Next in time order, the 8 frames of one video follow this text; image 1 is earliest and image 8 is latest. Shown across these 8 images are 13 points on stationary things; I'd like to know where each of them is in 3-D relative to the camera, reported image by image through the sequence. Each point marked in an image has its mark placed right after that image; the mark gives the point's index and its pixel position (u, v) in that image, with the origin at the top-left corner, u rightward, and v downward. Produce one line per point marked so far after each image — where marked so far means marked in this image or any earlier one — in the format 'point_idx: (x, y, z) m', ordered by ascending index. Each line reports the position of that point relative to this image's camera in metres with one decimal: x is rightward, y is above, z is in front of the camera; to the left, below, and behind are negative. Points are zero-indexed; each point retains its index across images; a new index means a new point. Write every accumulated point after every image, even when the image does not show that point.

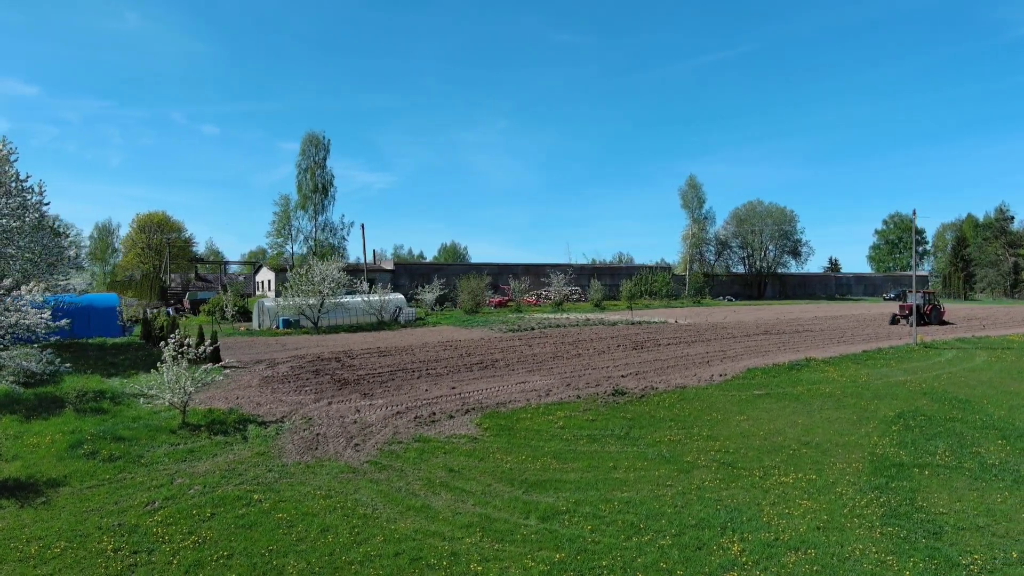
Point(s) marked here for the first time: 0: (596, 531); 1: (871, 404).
0: (+1.2, -3.4, +8.3) m
1: (+8.7, -2.8, +14.2) m
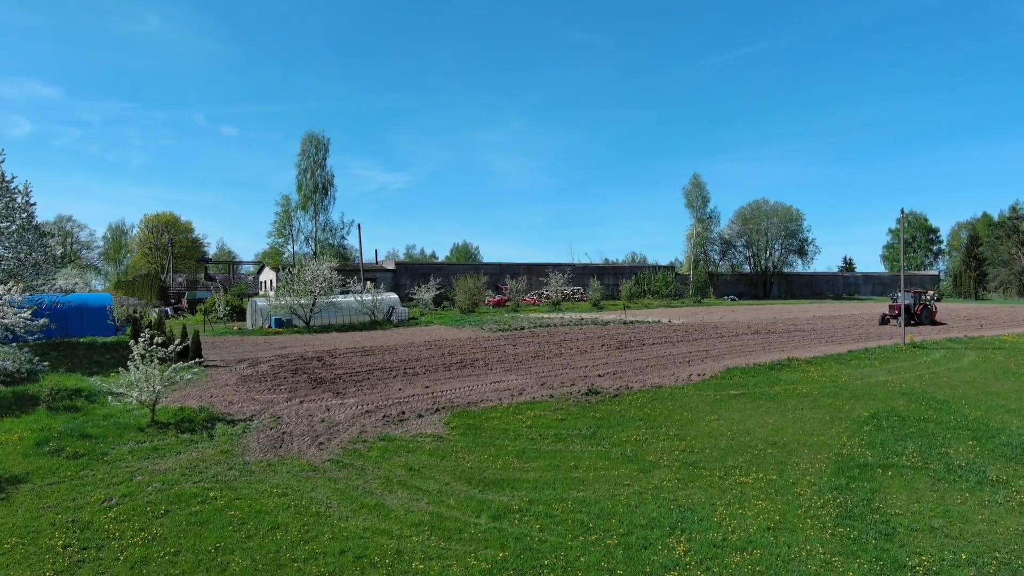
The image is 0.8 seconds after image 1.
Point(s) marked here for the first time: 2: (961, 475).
0: (+0.4, -3.4, +8.3) m
1: (+8.0, -2.8, +14.1) m
2: (+7.6, -3.2, +10.0) m
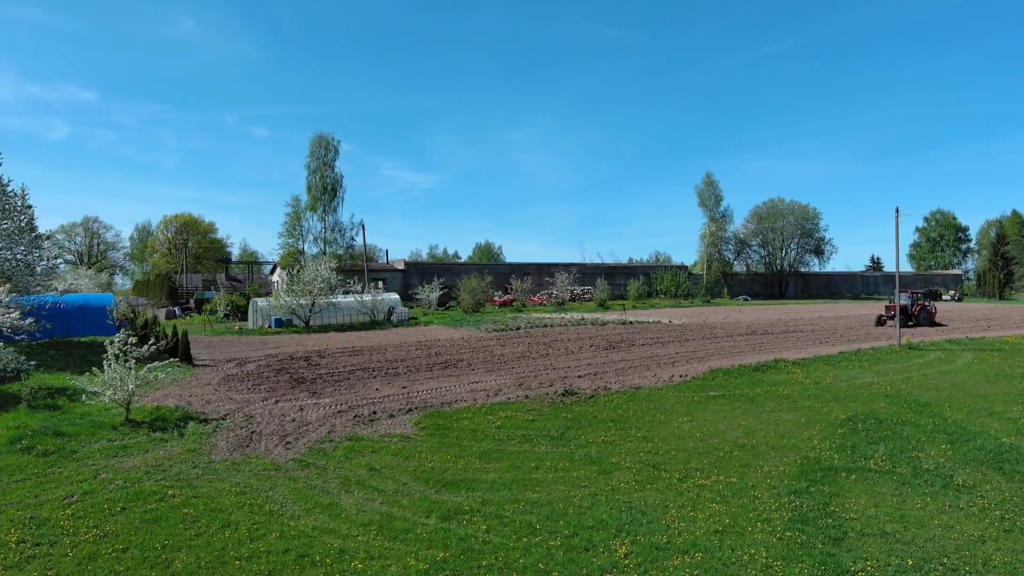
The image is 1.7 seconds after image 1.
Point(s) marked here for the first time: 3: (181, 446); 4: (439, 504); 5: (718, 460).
0: (-0.3, -3.4, +8.3) m
1: (+7.4, -2.8, +13.9) m
2: (+6.9, -3.2, +9.8) m
3: (-6.3, -3.0, +11.1) m
4: (-1.1, -3.3, +9.1) m
5: (+3.7, -3.1, +10.6) m
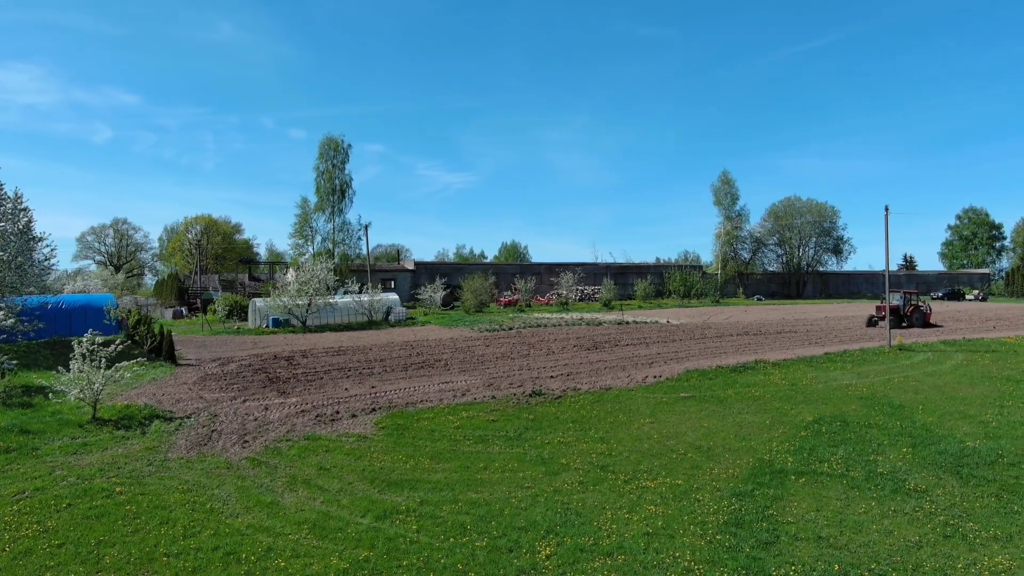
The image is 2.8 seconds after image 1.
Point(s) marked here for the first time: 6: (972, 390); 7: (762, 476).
0: (-1.3, -3.4, +8.3) m
1: (+6.6, -2.8, +13.7) m
2: (+6.0, -3.2, +9.7) m
3: (-7.2, -3.0, +11.3) m
4: (-2.1, -3.3, +9.1) m
5: (+2.8, -3.1, +10.6) m
6: (+11.7, -2.6, +15.0) m
7: (+4.2, -3.2, +9.9) m
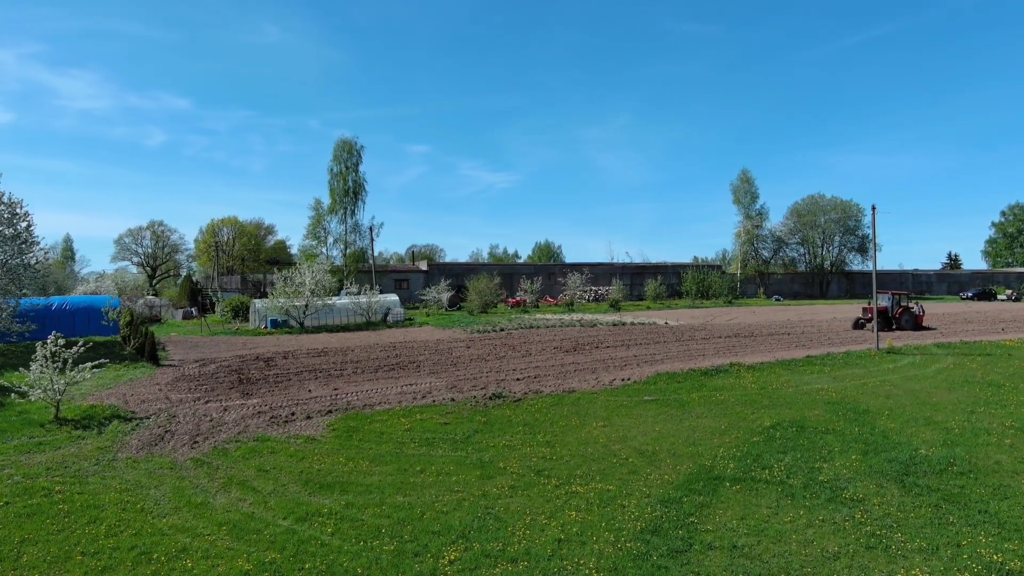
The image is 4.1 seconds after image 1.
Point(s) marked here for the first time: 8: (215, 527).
0: (-2.5, -3.5, +8.3) m
1: (+5.6, -2.8, +13.4) m
2: (+4.8, -3.3, +9.4) m
3: (-8.3, -3.1, +11.6) m
4: (-3.2, -3.4, +9.2) m
5: (+1.7, -3.2, +10.4) m
6: (+10.8, -2.6, +14.5) m
7: (+3.1, -3.2, +9.7) m
8: (-4.3, -3.5, +8.6) m
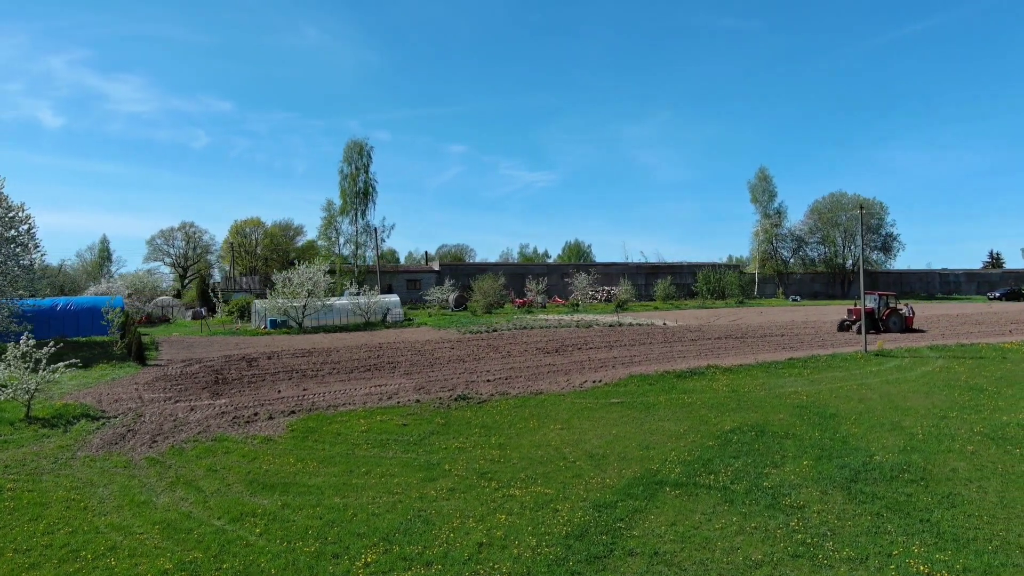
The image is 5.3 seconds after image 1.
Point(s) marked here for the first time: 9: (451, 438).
0: (-3.5, -3.5, +8.4) m
1: (+4.7, -2.9, +13.2) m
2: (+3.8, -3.3, +9.2) m
3: (-9.2, -3.1, +11.8) m
4: (-4.3, -3.4, +9.3) m
5: (+0.7, -3.2, +10.4) m
6: (+9.9, -2.7, +14.1) m
7: (+2.0, -3.3, +9.6) m
8: (-5.4, -3.5, +8.7) m
9: (-1.2, -3.1, +12.1) m
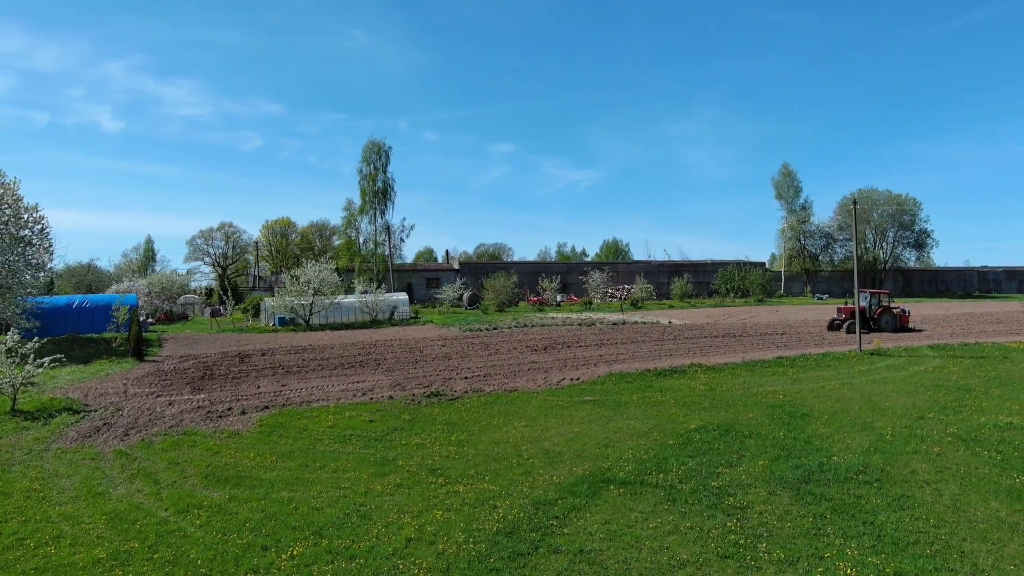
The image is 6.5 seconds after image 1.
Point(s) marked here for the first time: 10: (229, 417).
0: (-4.5, -3.5, +8.6) m
1: (+4.0, -2.8, +13.0) m
2: (+2.9, -3.2, +9.1) m
3: (-10.0, -3.1, +12.3) m
4: (-5.2, -3.4, +9.5) m
5: (-0.2, -3.2, +10.3) m
6: (+9.2, -2.6, +13.7) m
7: (+1.1, -3.2, +9.5) m
8: (-6.3, -3.5, +9.0) m
9: (-2.0, -3.0, +12.1) m
10: (-6.4, -2.9, +13.2) m
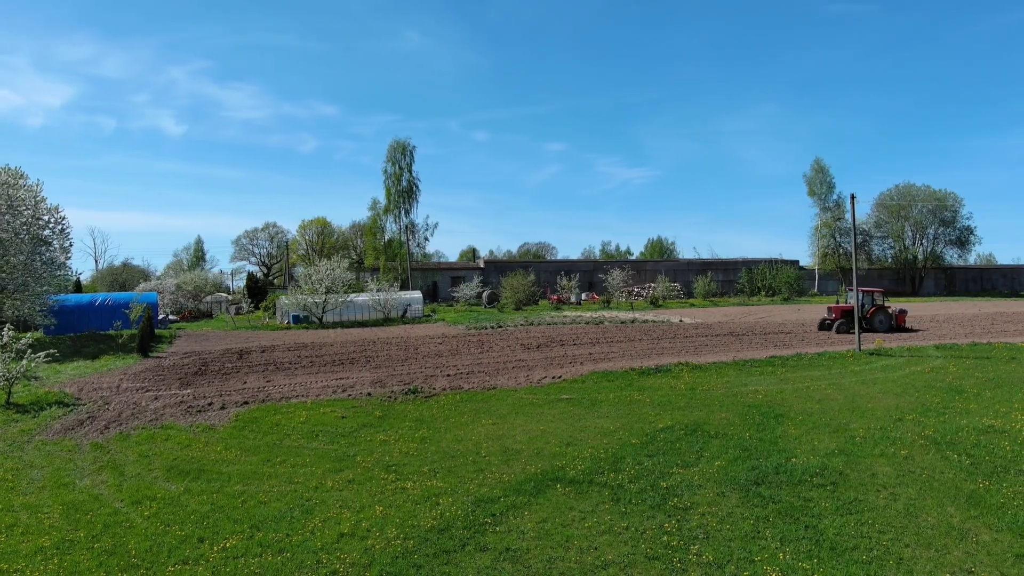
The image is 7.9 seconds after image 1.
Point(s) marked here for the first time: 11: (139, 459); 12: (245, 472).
0: (-5.4, -3.4, +8.8) m
1: (+3.3, -2.7, +12.8) m
2: (+2.0, -3.2, +8.9) m
3: (-10.7, -3.0, +12.8) m
4: (-6.0, -3.4, +9.8) m
5: (-1.0, -3.1, +10.4) m
6: (+8.6, -2.5, +13.2) m
7: (+0.3, -3.2, +9.5) m
8: (-7.2, -3.5, +9.3) m
9: (-2.7, -3.0, +12.2) m
10: (-7.0, -2.8, +13.5) m
11: (-7.1, -3.2, +11.2) m
12: (-4.7, -3.3, +10.4) m
